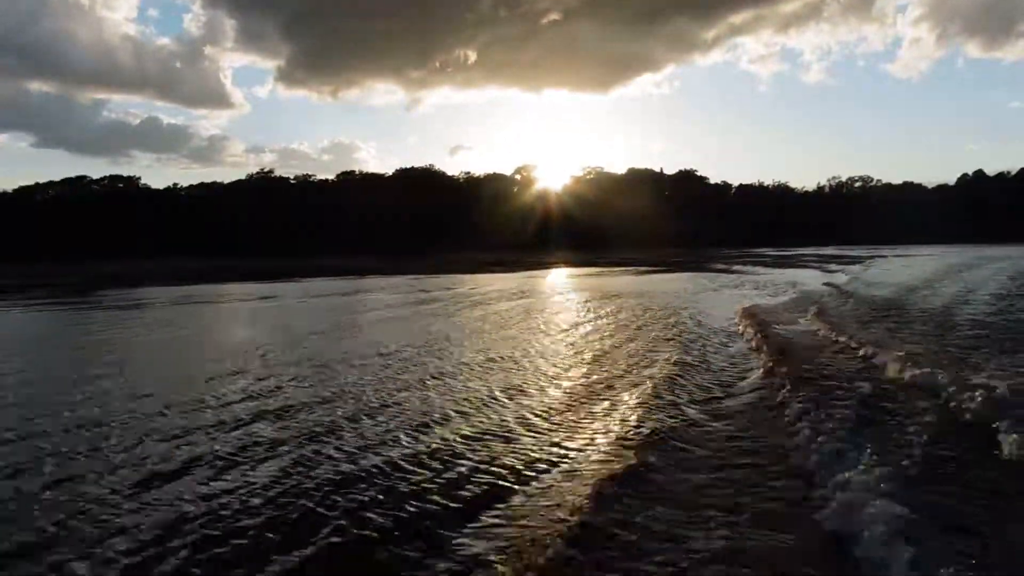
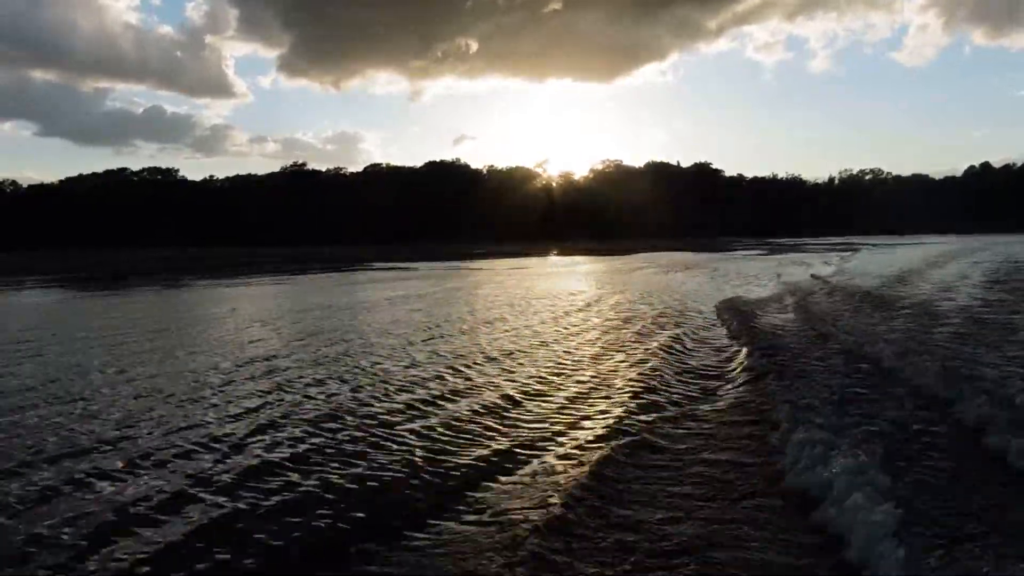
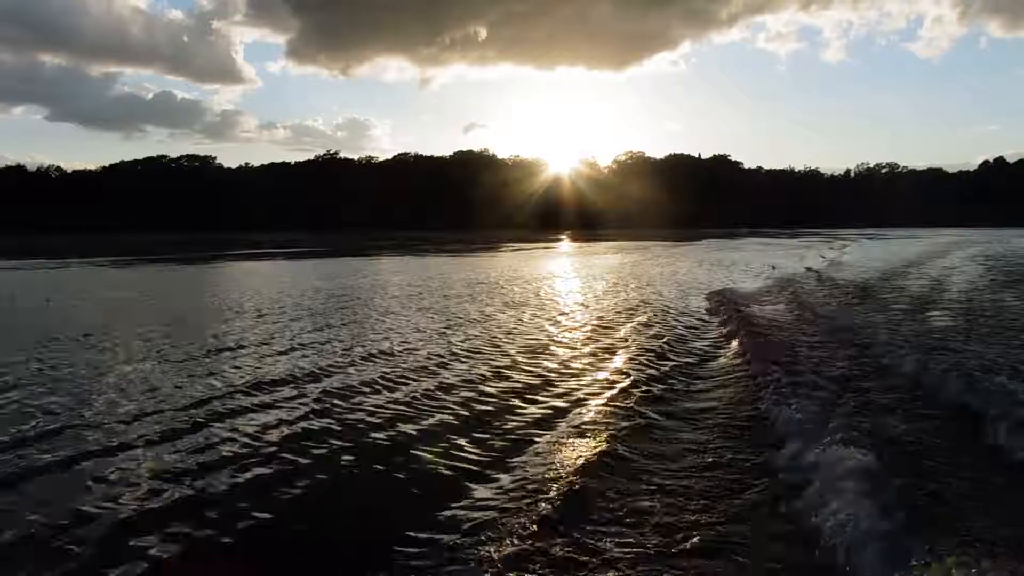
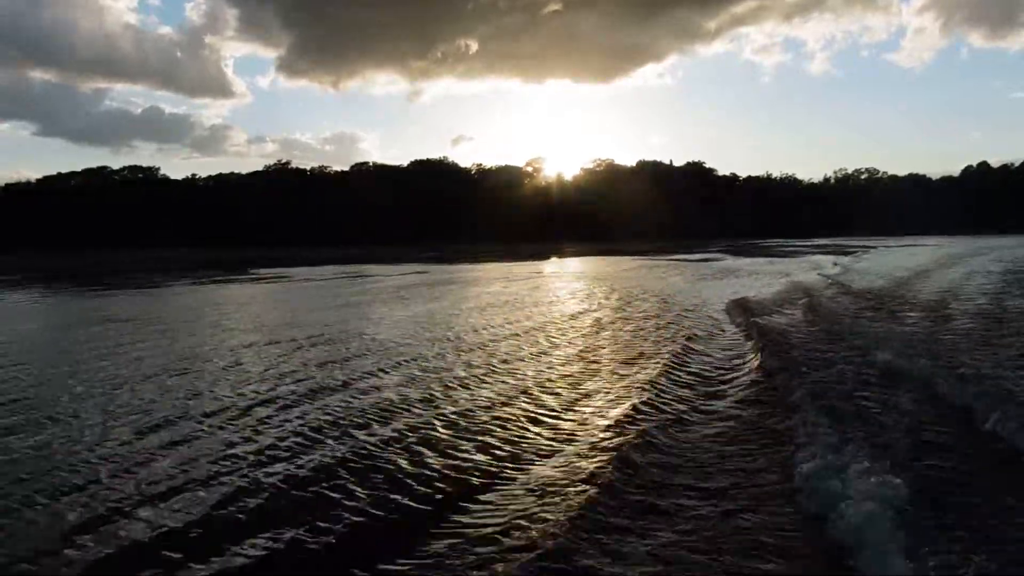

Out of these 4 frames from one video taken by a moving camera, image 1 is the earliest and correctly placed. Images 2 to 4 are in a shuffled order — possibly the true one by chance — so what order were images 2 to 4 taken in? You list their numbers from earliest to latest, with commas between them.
4, 2, 3
